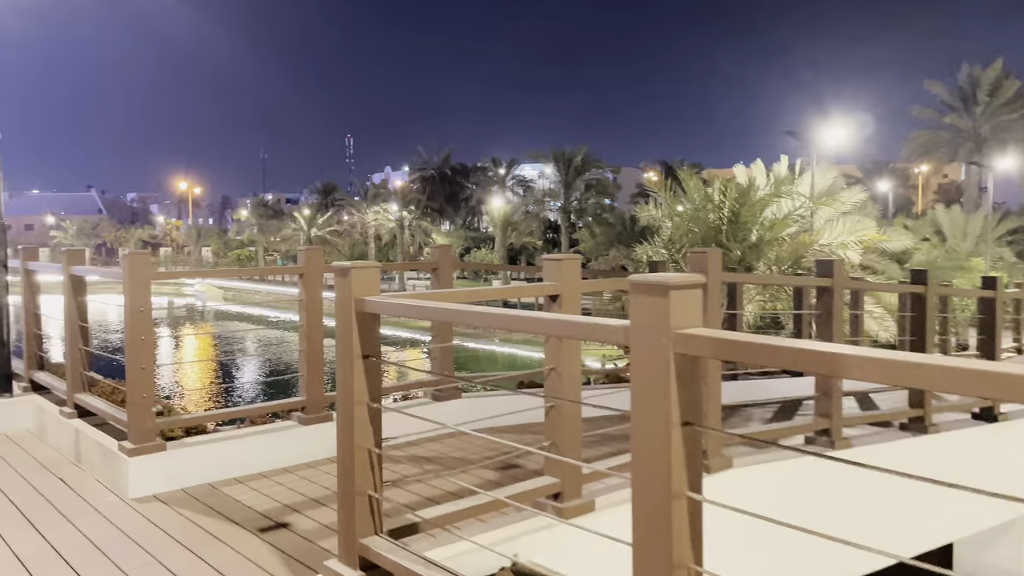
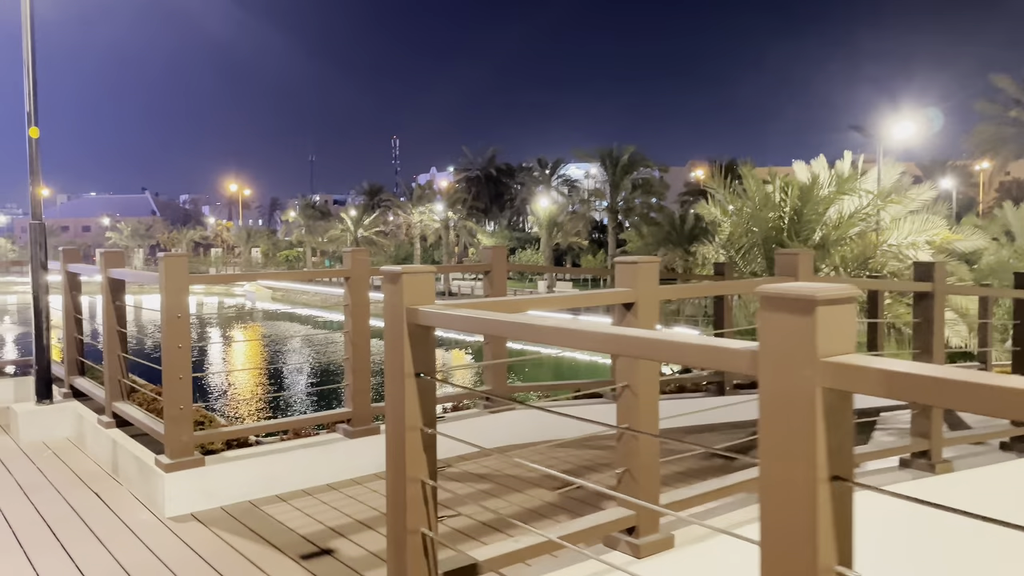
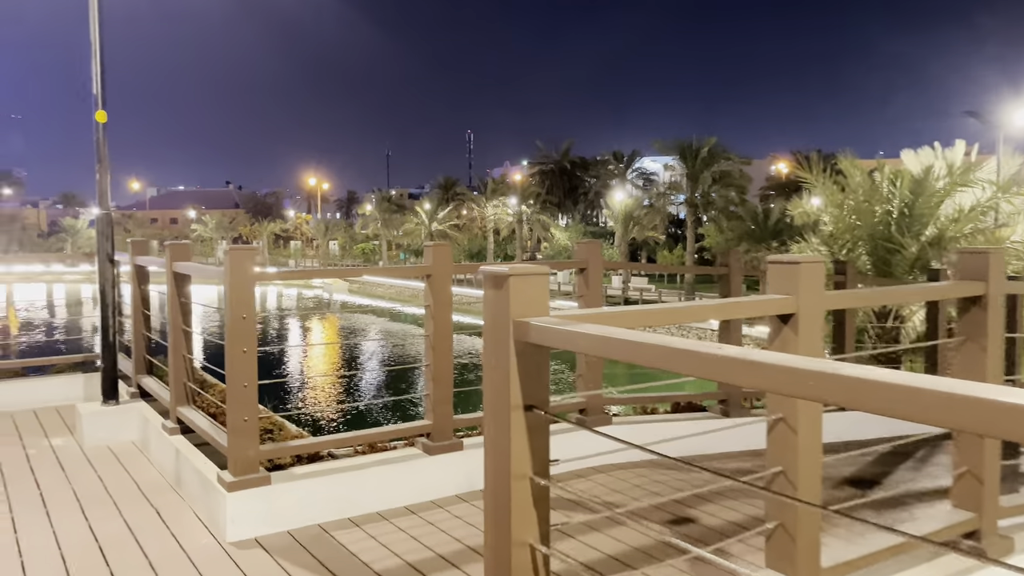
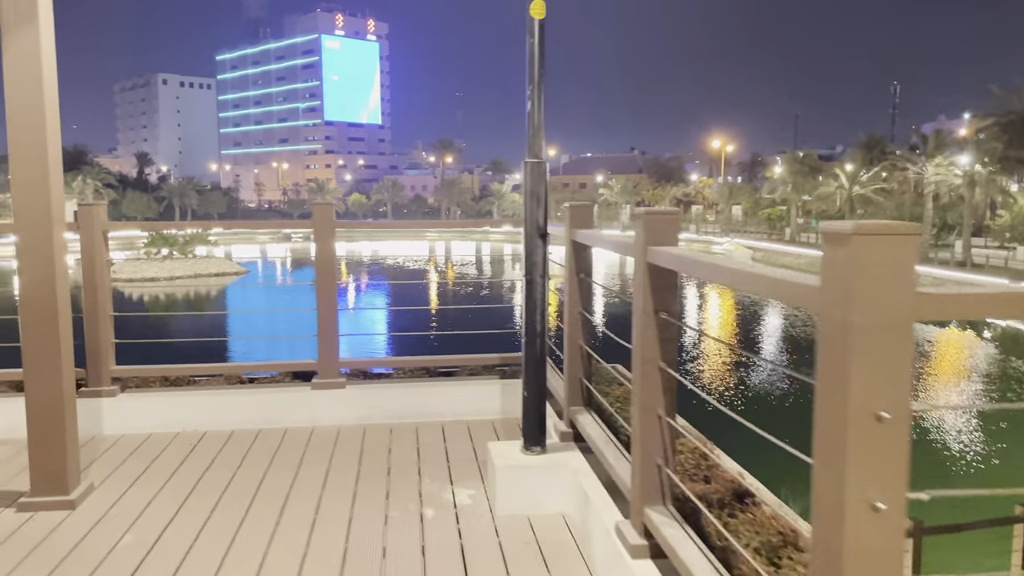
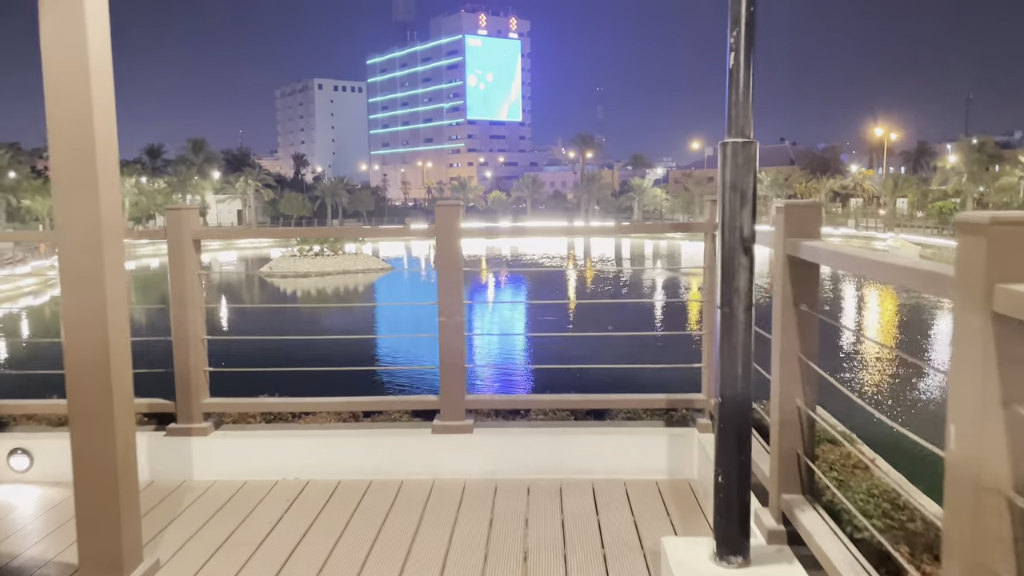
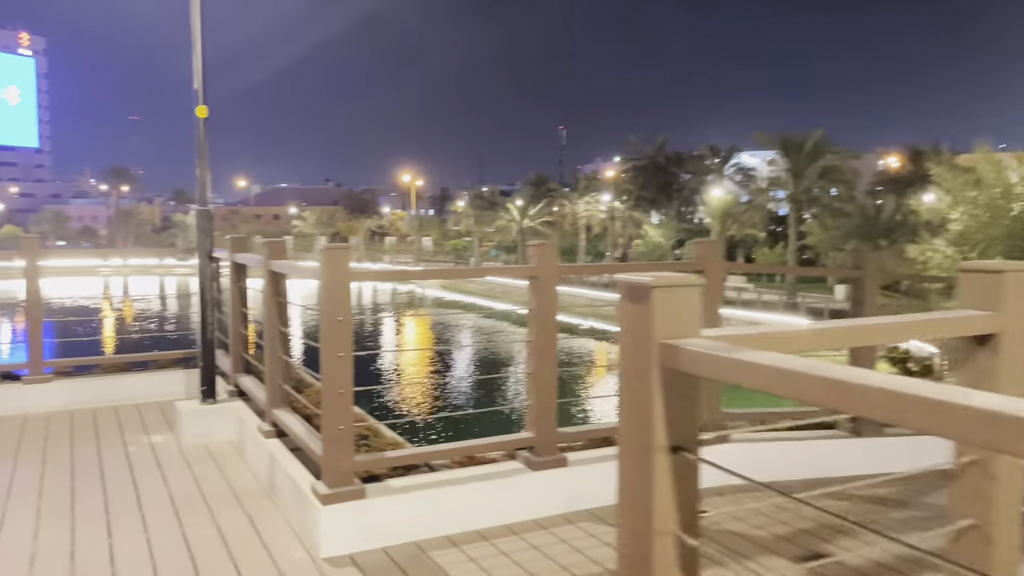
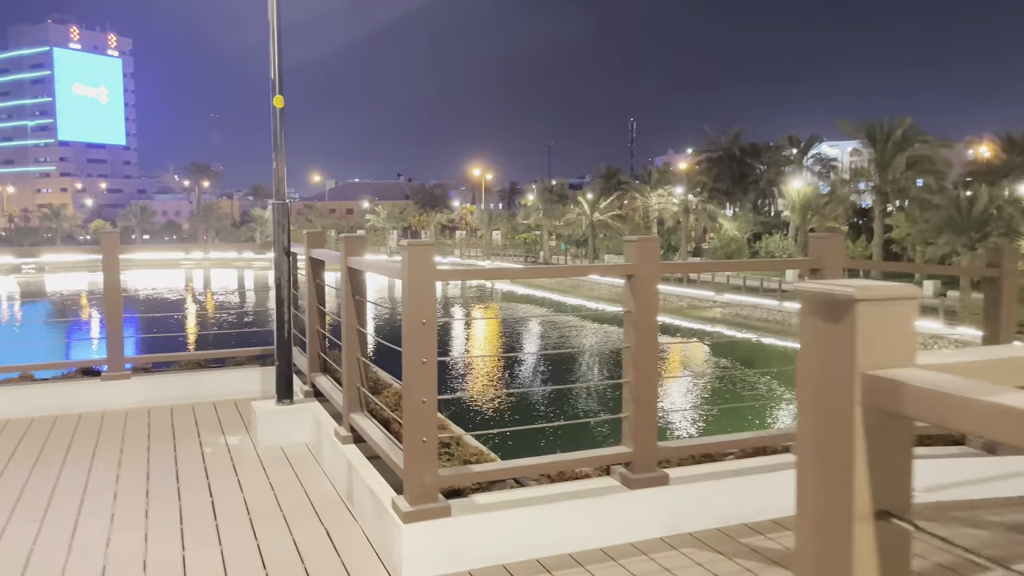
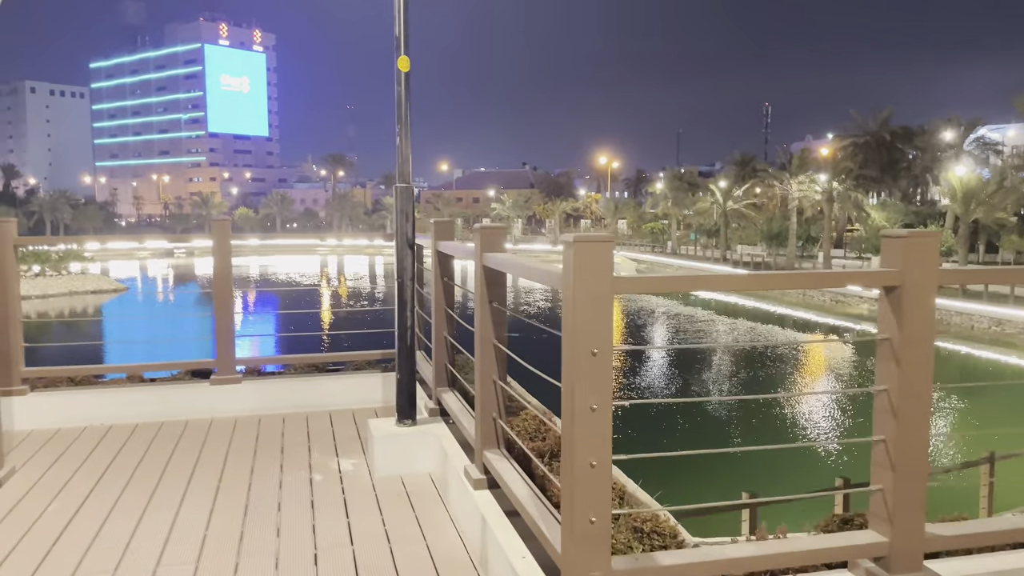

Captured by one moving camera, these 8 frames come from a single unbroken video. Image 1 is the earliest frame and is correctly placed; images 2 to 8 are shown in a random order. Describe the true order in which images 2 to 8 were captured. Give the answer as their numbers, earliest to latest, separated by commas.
2, 3, 6, 7, 8, 4, 5
